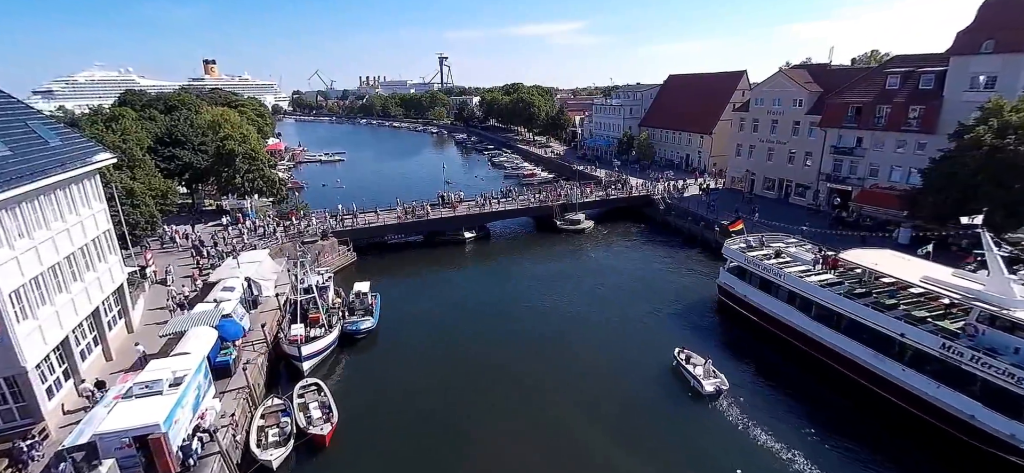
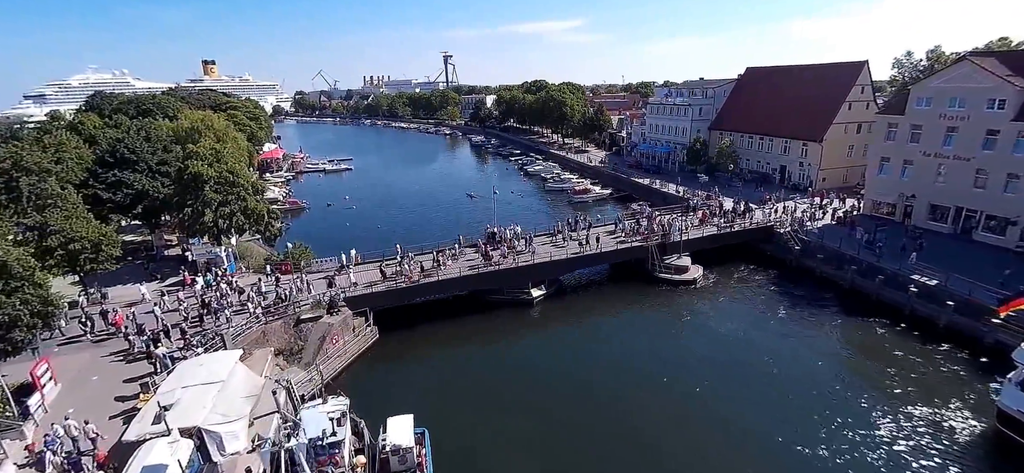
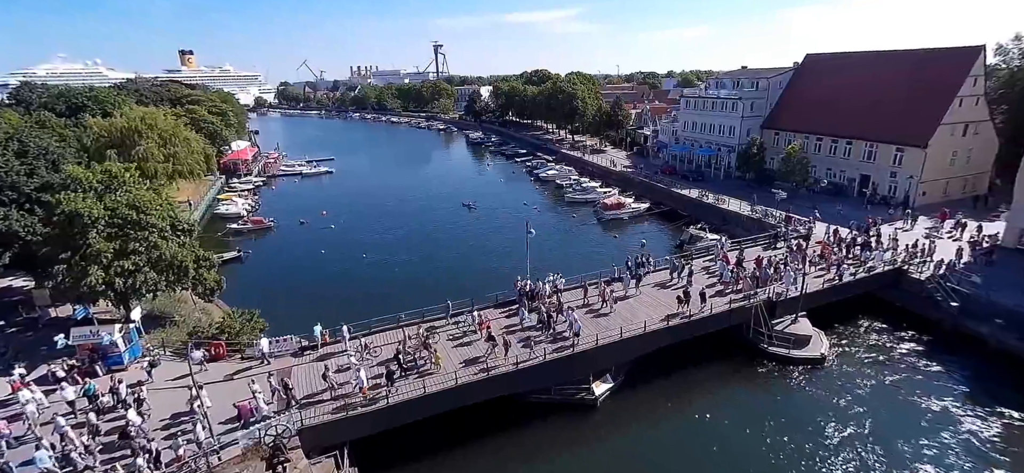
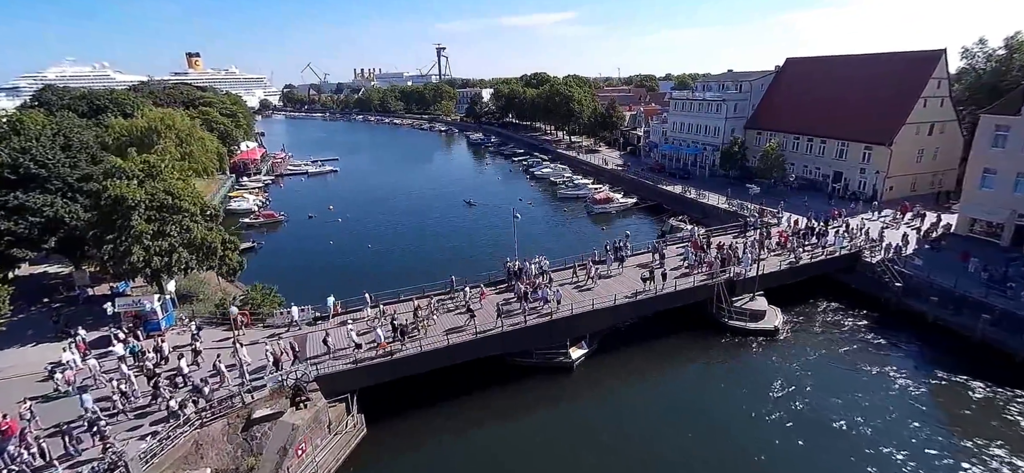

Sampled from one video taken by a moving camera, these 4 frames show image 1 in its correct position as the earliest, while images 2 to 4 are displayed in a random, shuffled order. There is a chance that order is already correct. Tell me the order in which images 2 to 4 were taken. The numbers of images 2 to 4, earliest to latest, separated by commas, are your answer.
2, 4, 3
